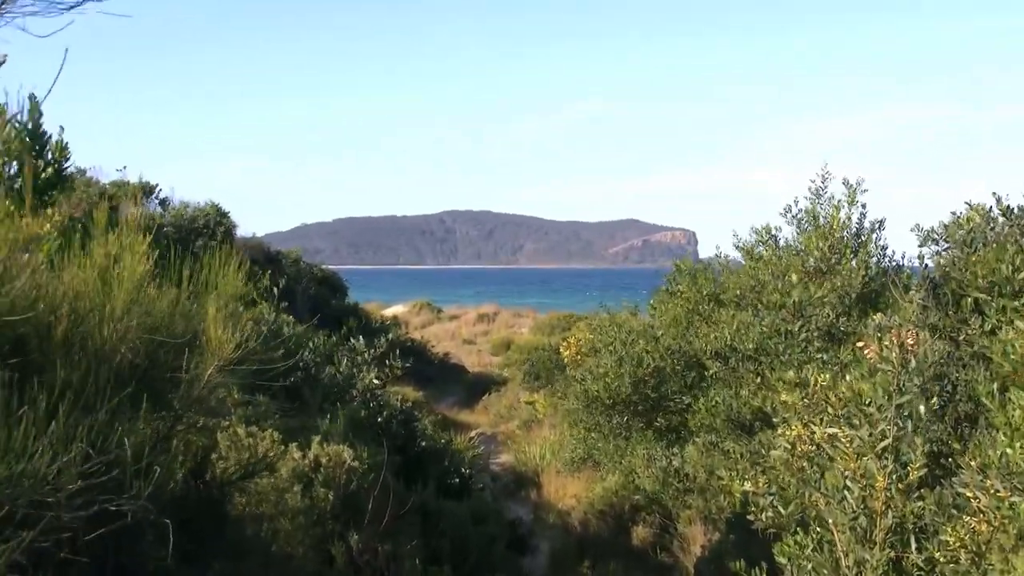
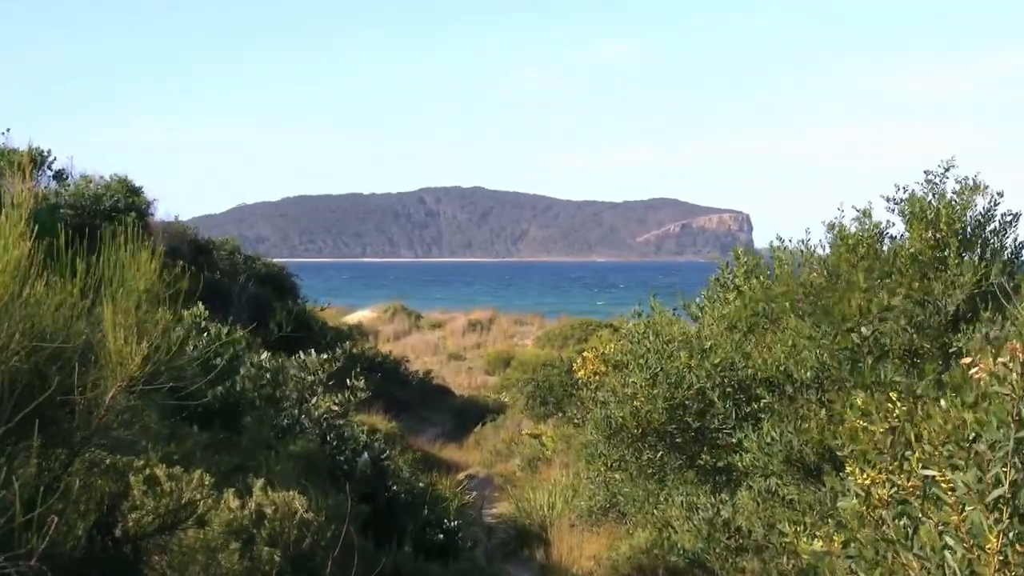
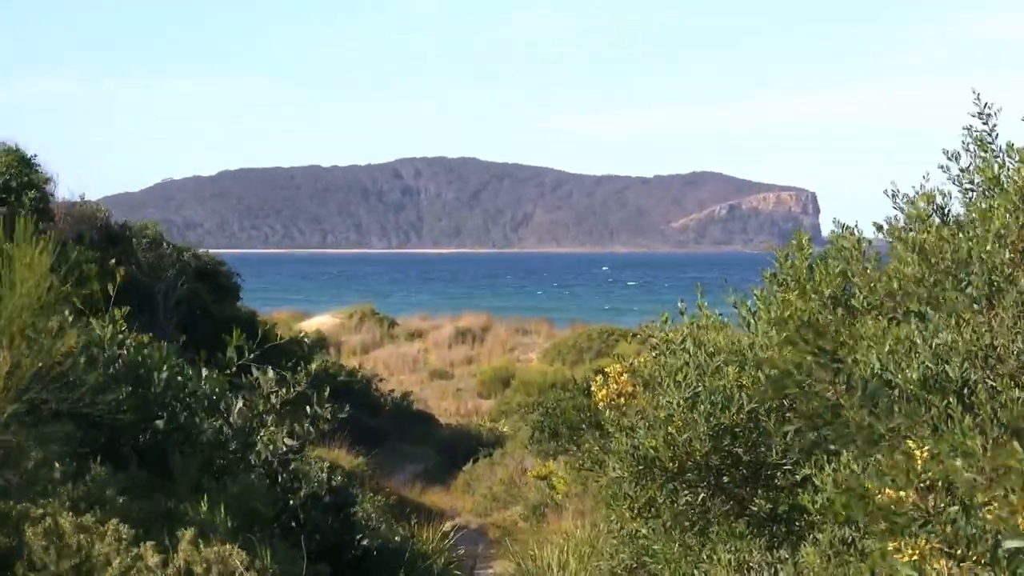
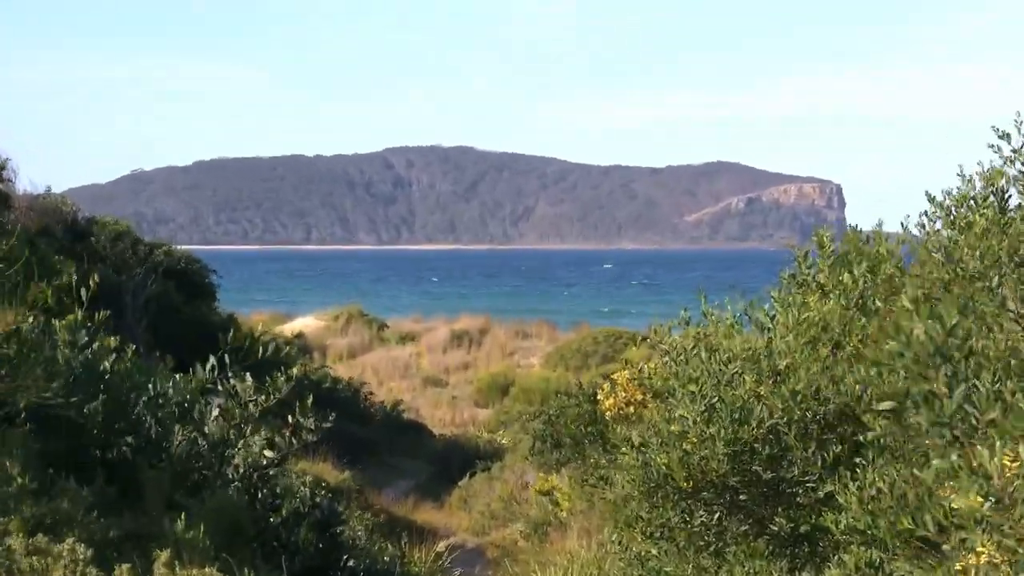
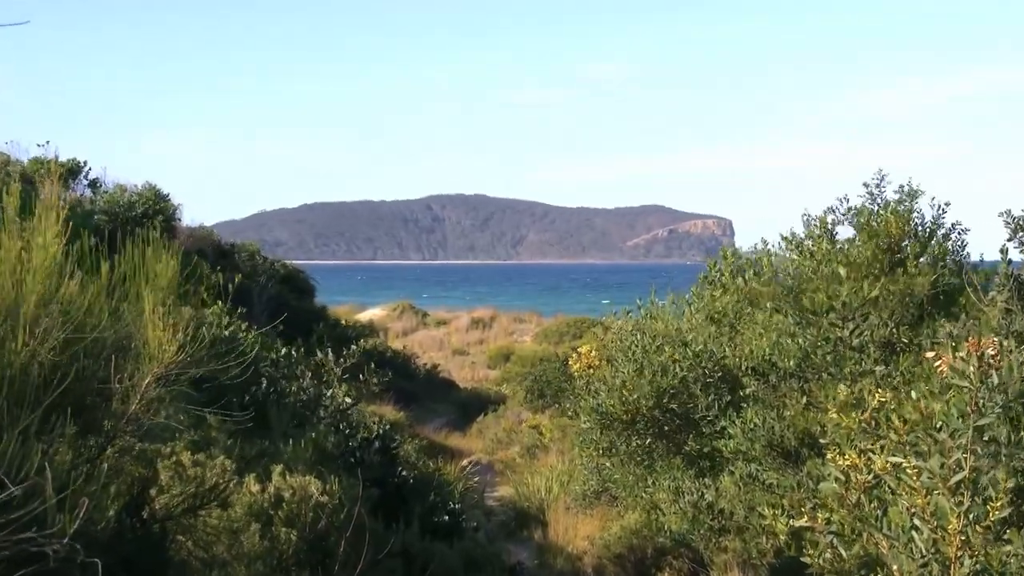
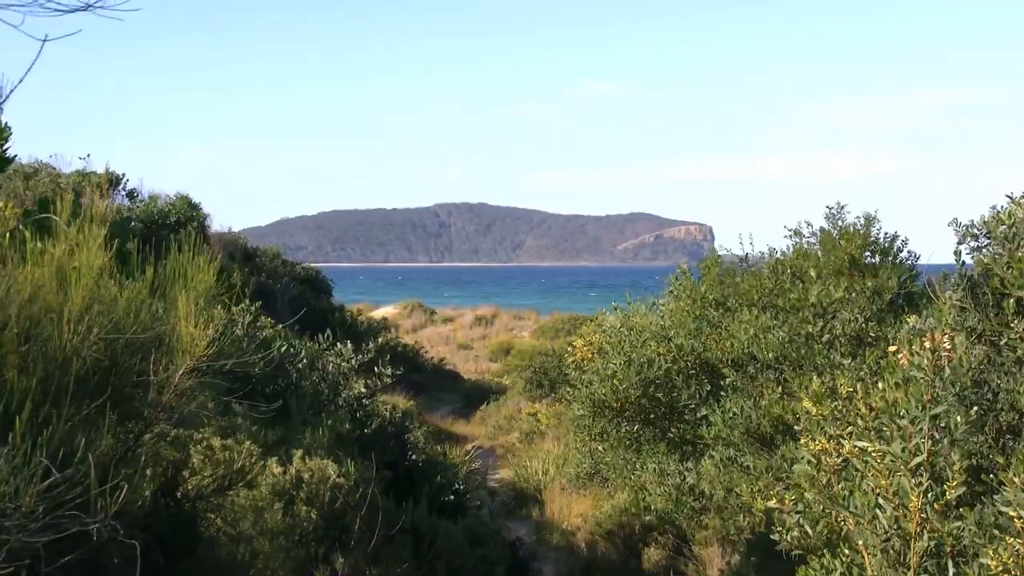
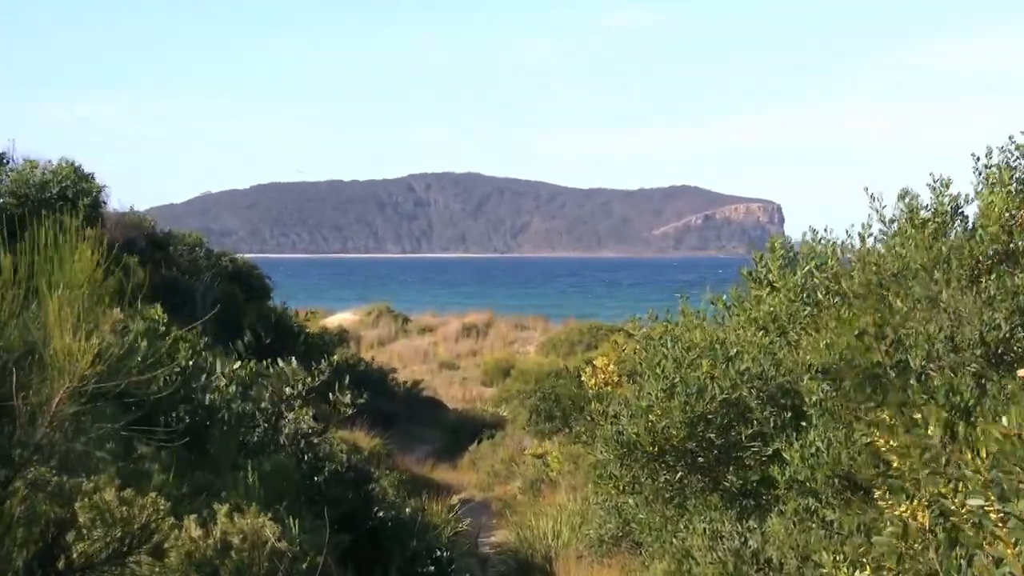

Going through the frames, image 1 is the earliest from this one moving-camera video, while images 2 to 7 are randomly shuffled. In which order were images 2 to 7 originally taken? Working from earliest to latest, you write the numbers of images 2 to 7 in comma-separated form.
6, 5, 2, 7, 3, 4
